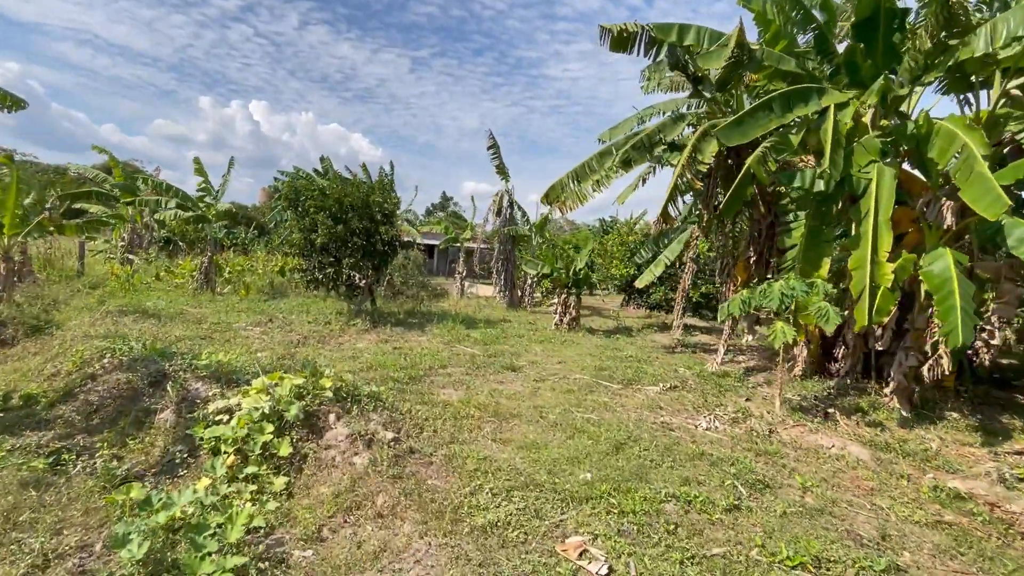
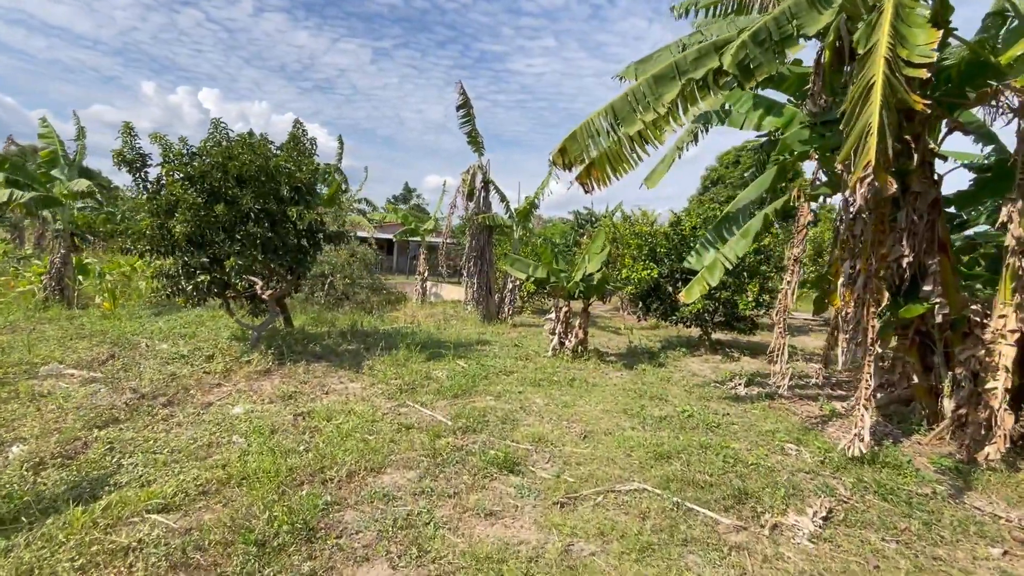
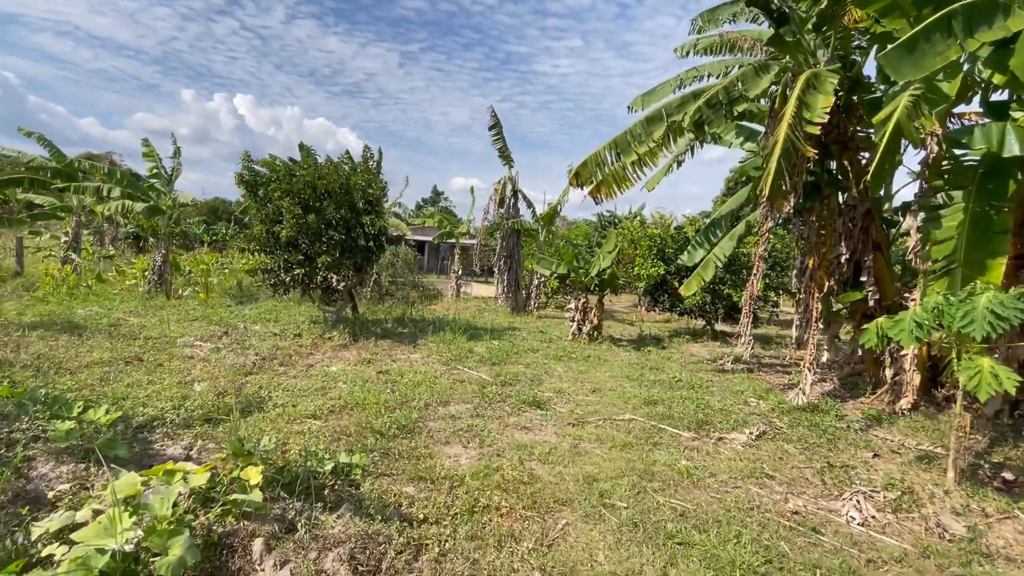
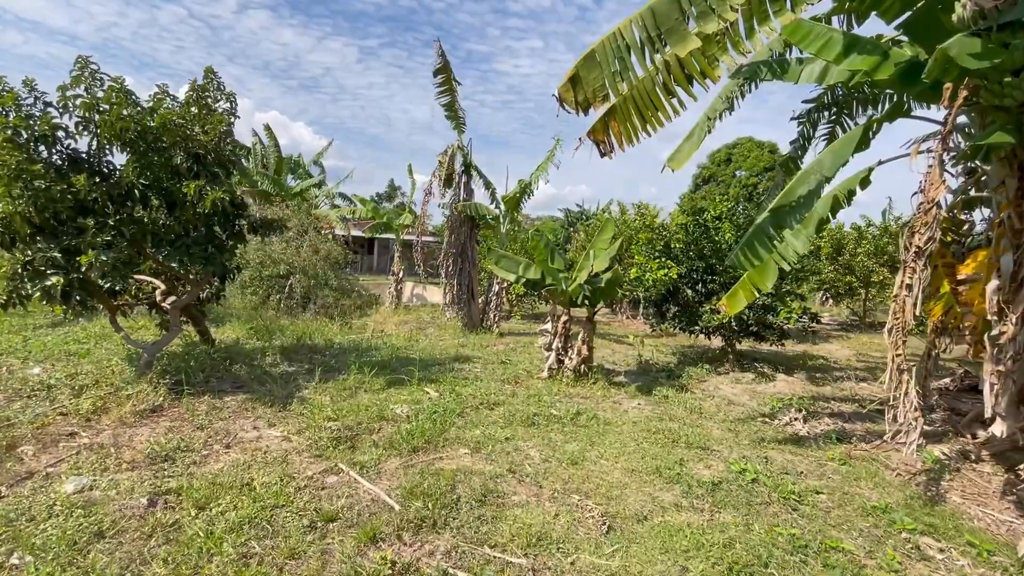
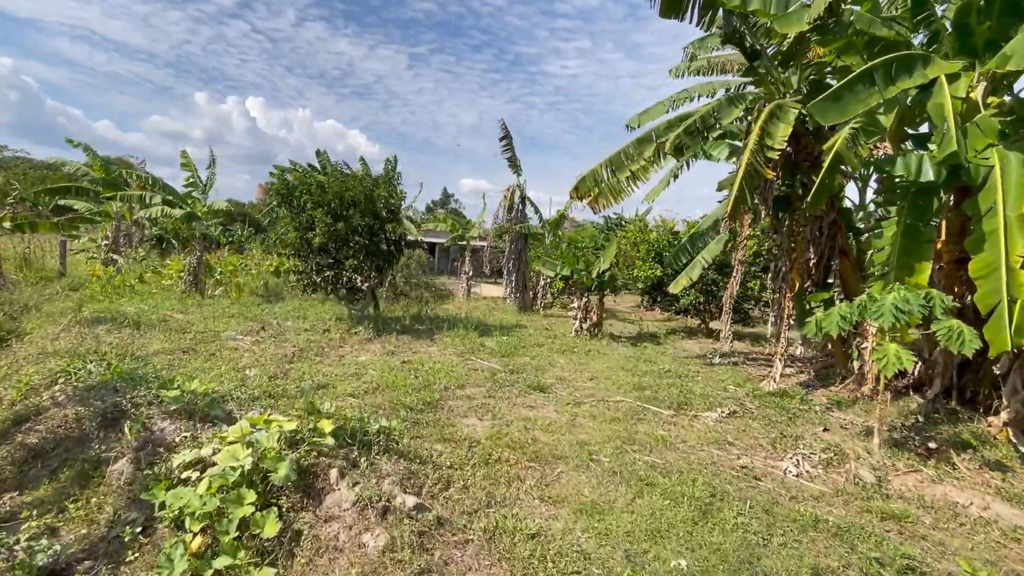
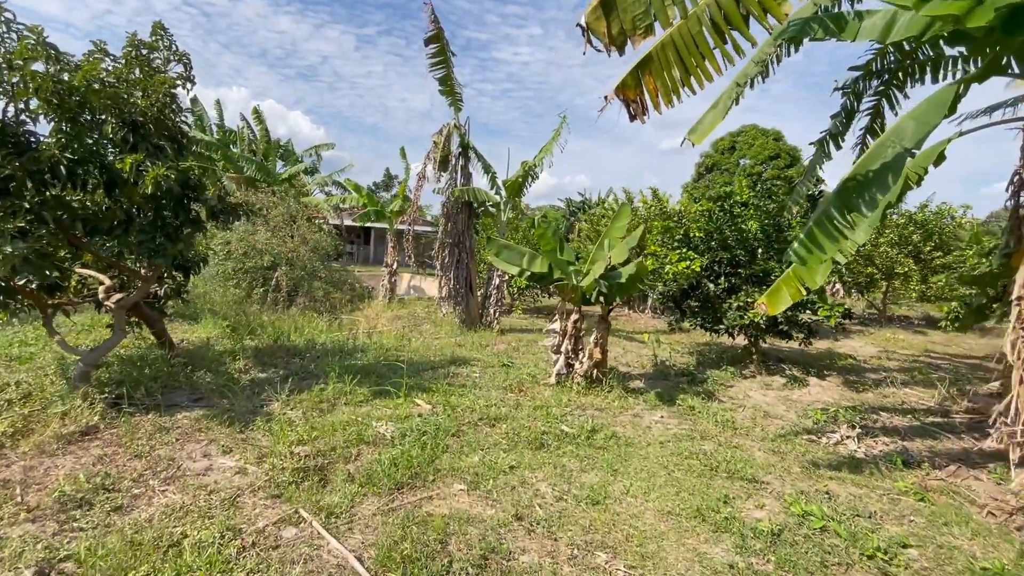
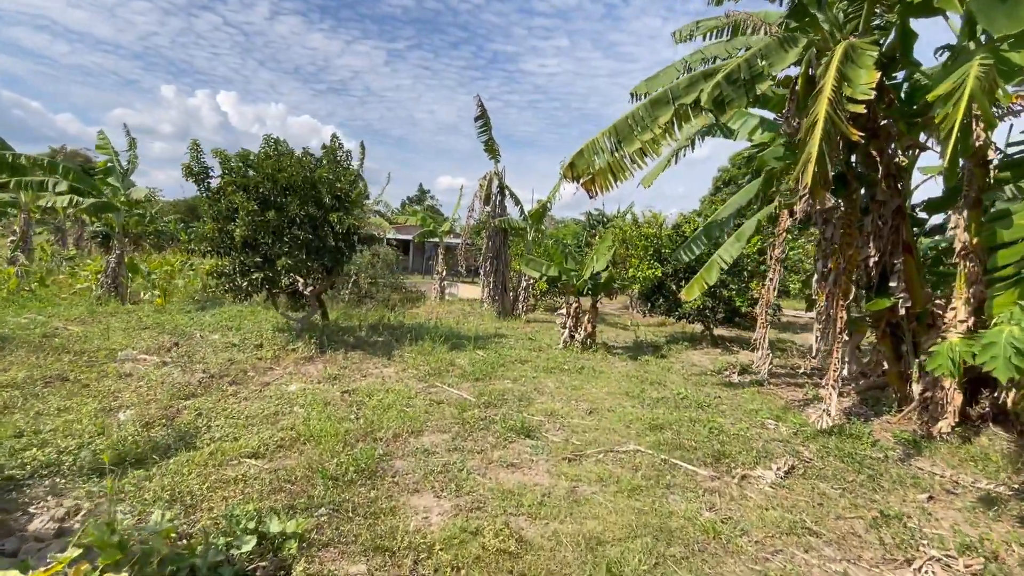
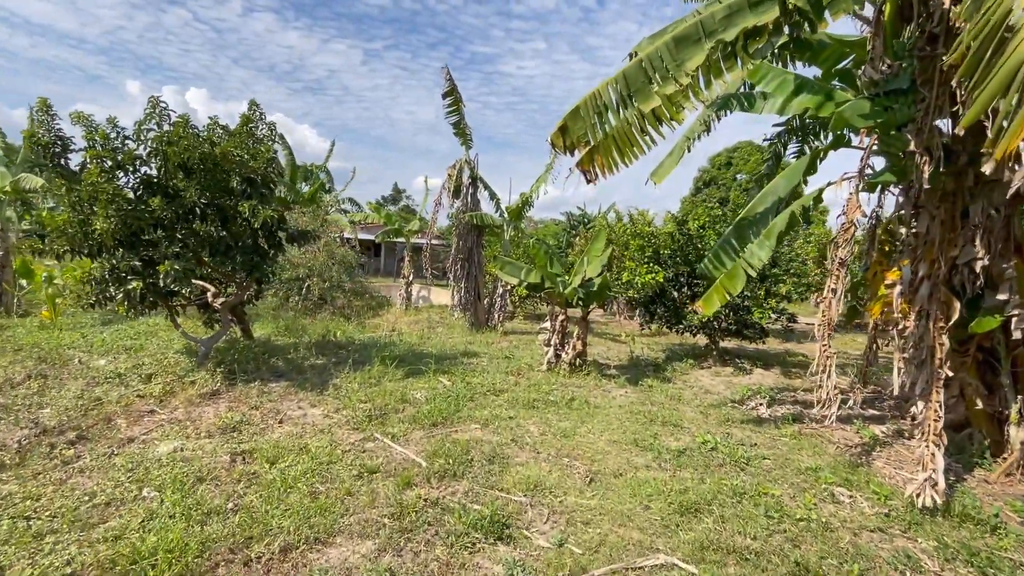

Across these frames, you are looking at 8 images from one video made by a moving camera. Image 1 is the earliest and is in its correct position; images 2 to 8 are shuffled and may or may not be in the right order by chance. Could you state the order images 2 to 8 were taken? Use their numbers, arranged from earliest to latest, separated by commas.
5, 3, 7, 2, 8, 4, 6
